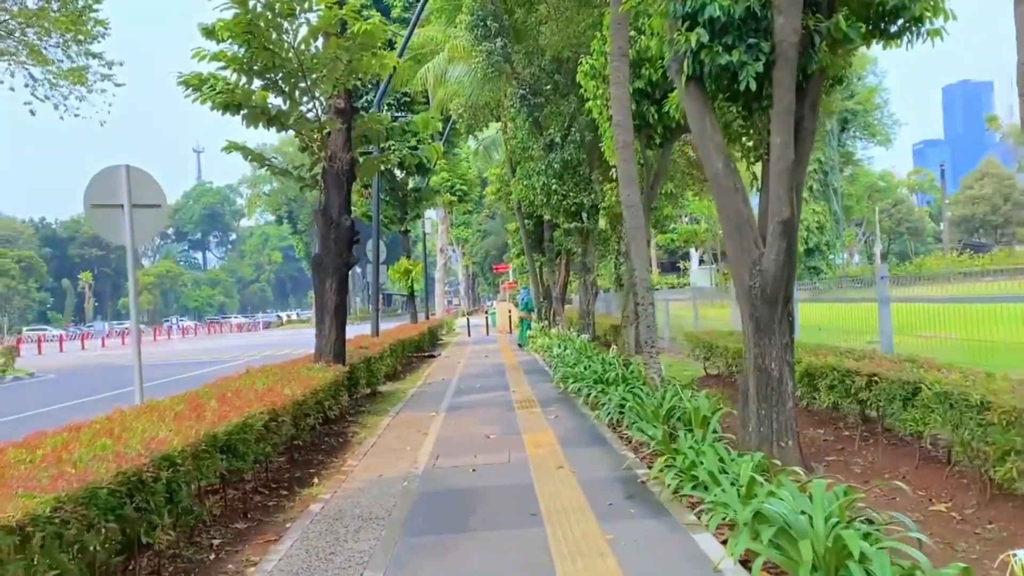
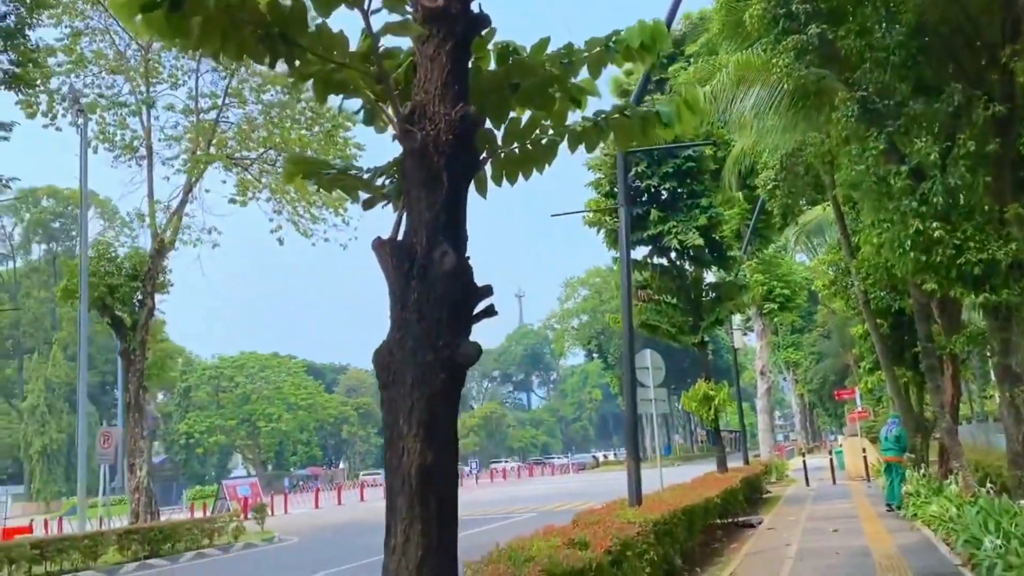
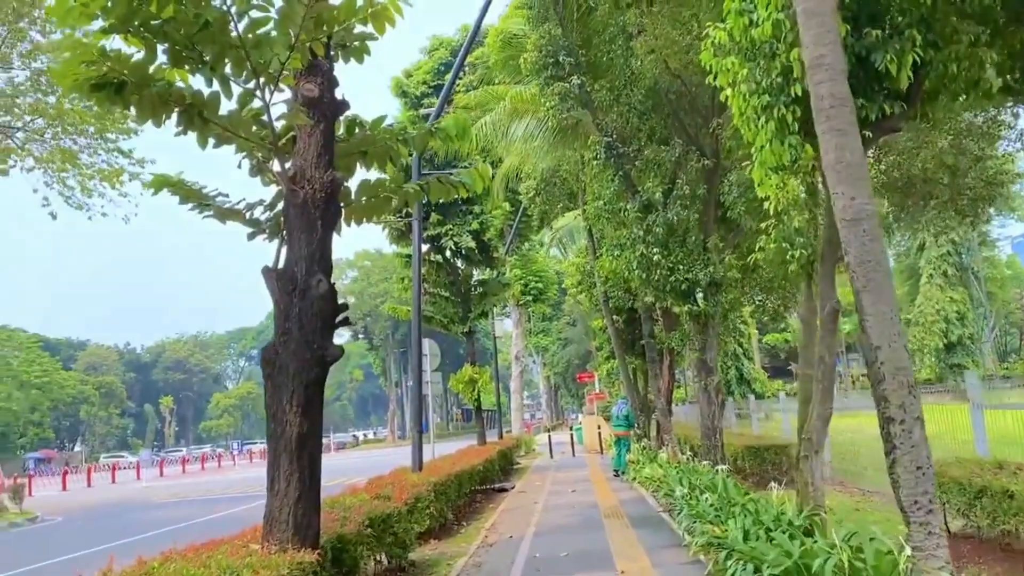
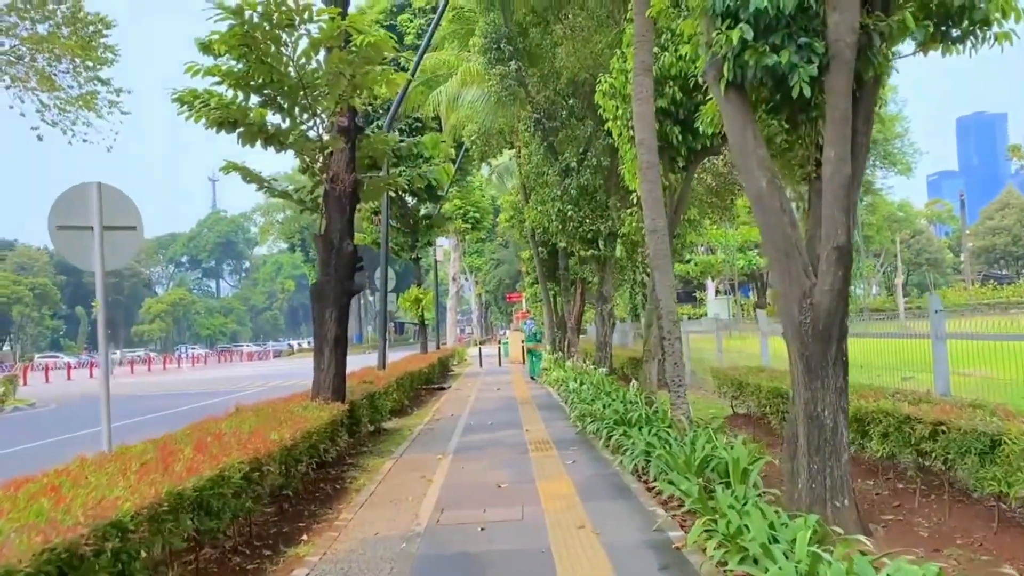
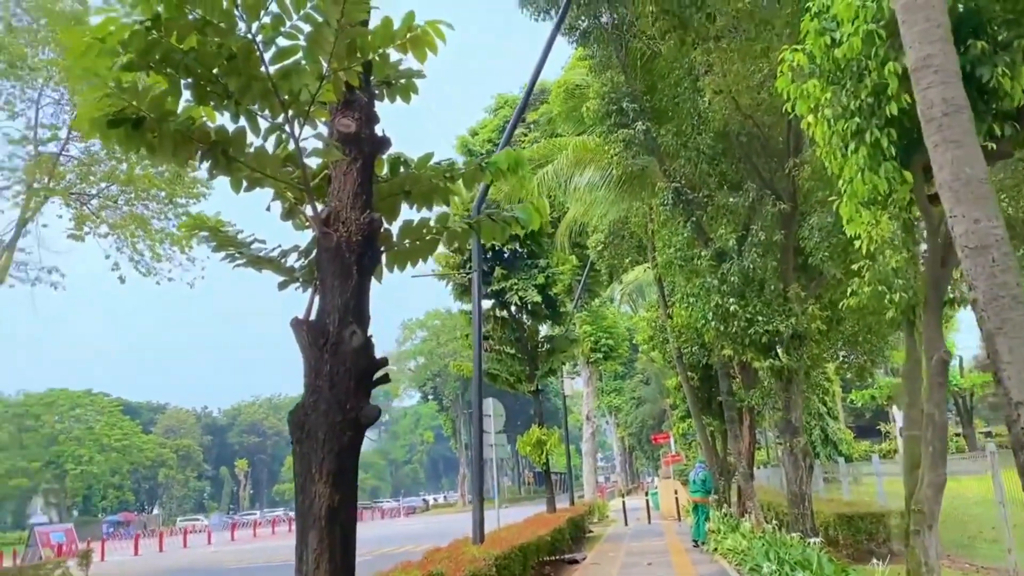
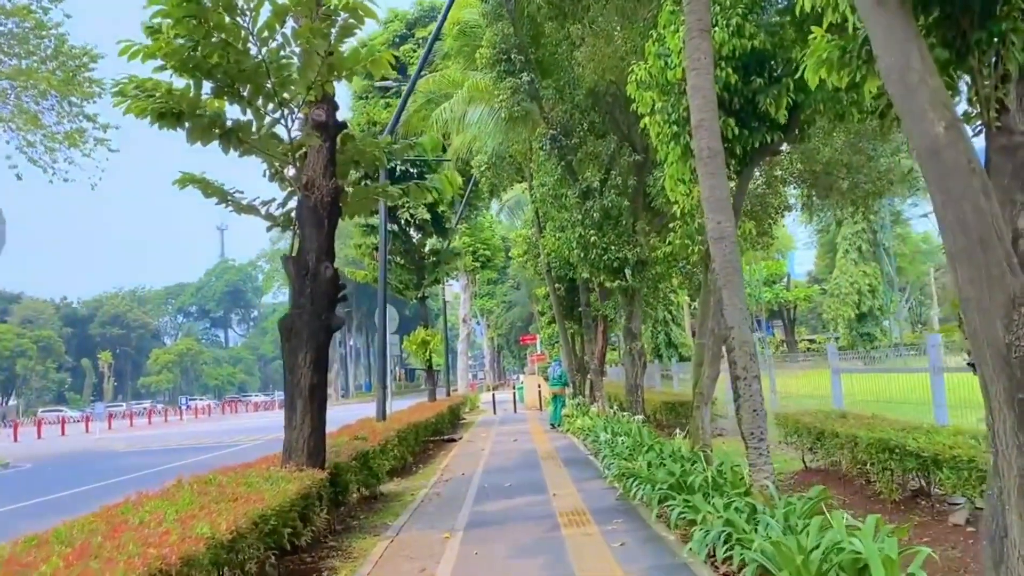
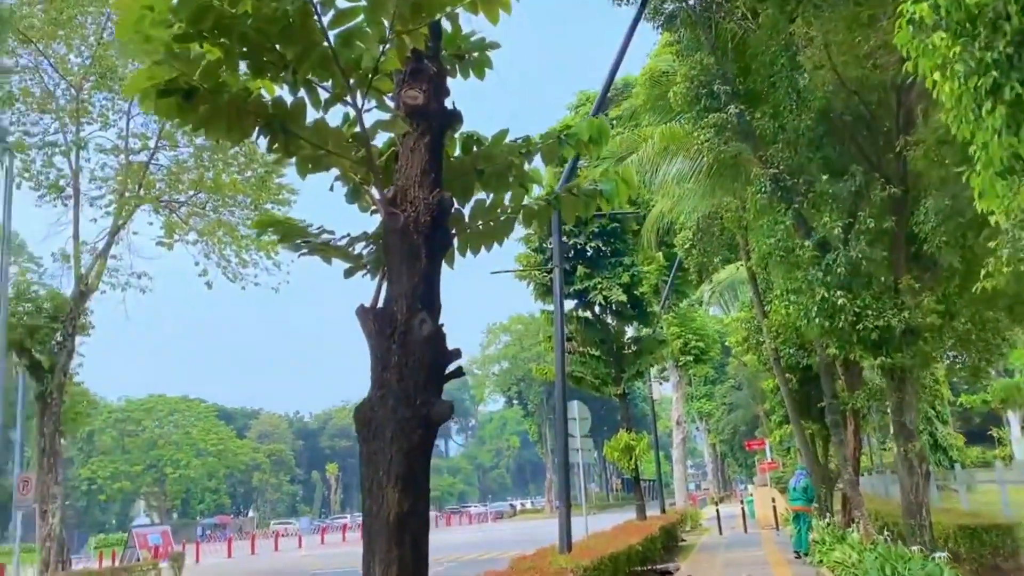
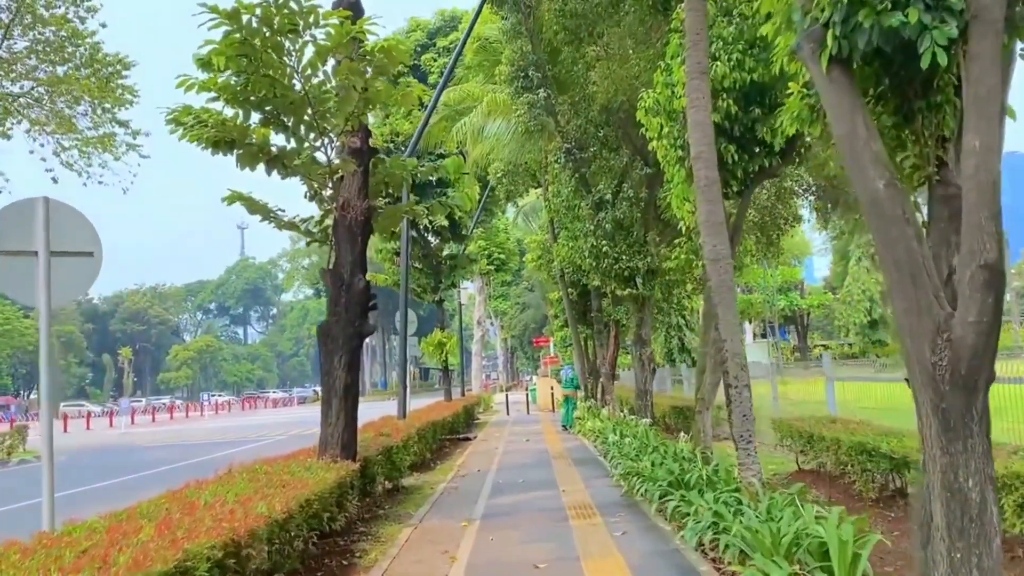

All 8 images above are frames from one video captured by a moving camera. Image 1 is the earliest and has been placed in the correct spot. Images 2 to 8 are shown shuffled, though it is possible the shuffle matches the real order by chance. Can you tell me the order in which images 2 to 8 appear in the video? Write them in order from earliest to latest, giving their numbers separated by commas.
4, 8, 6, 3, 5, 7, 2
